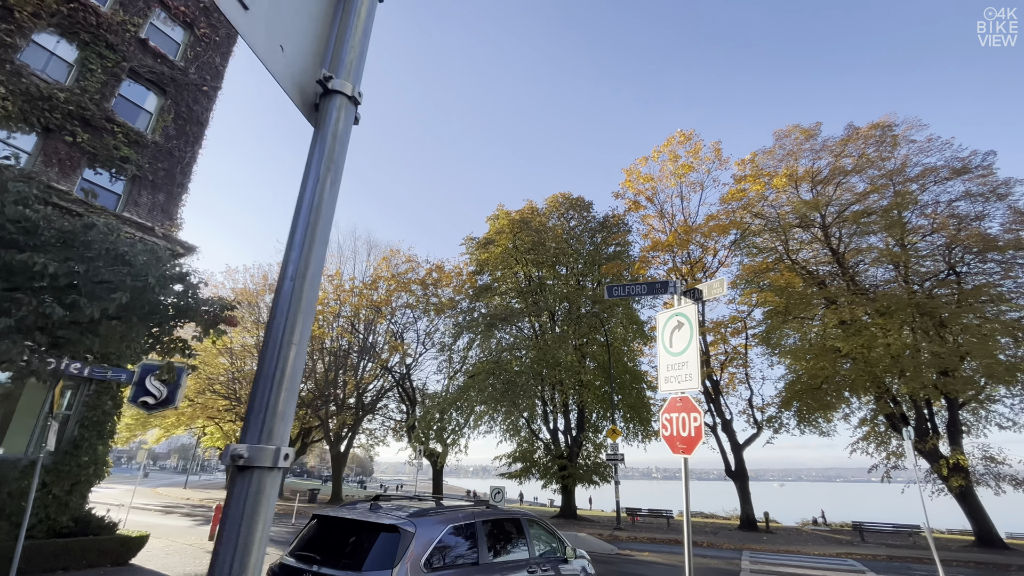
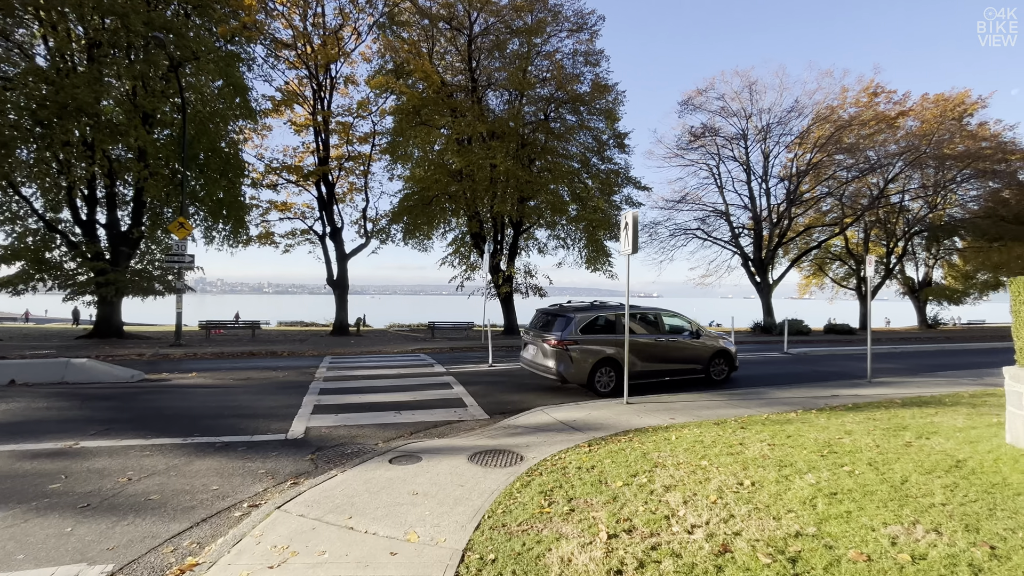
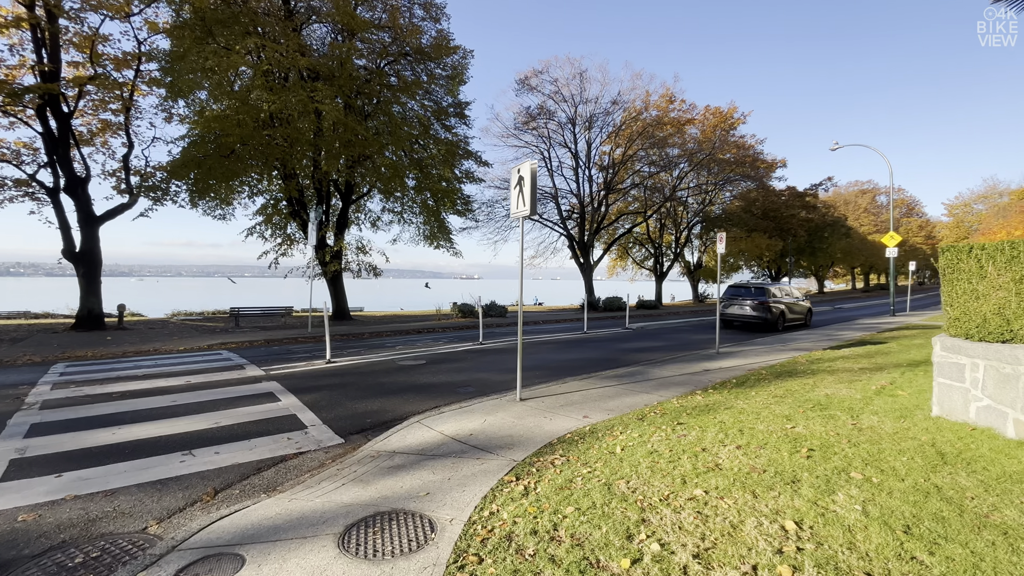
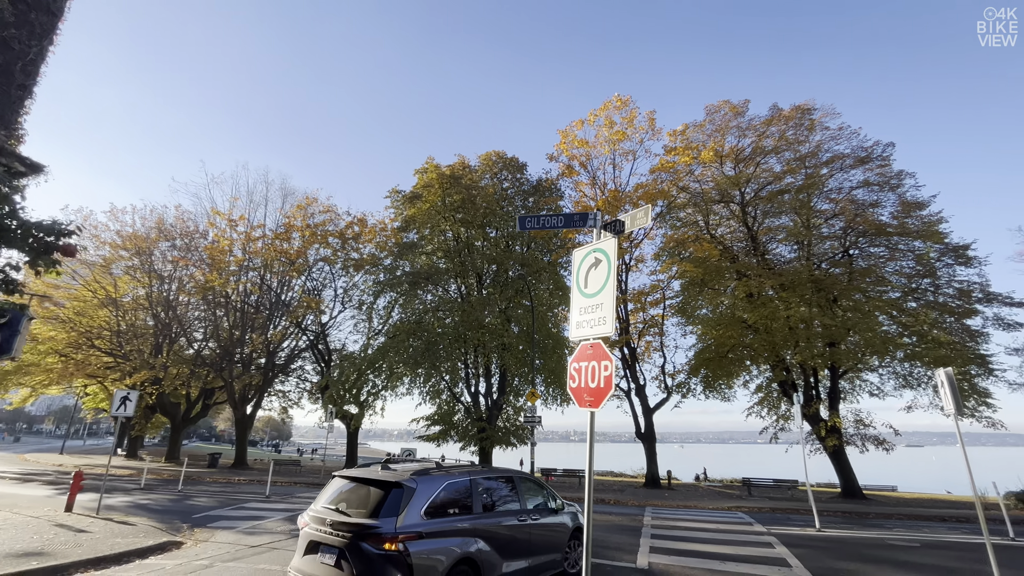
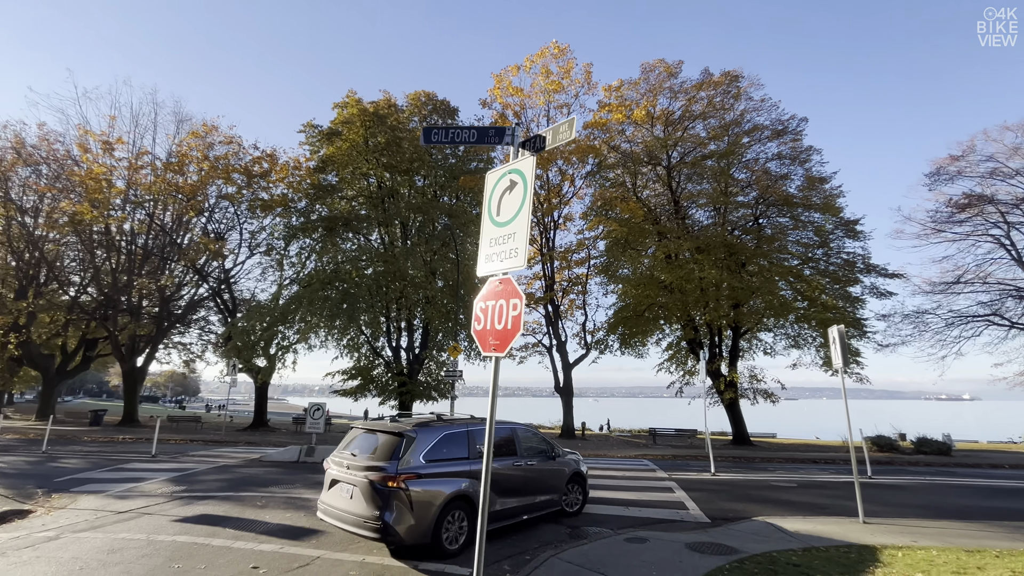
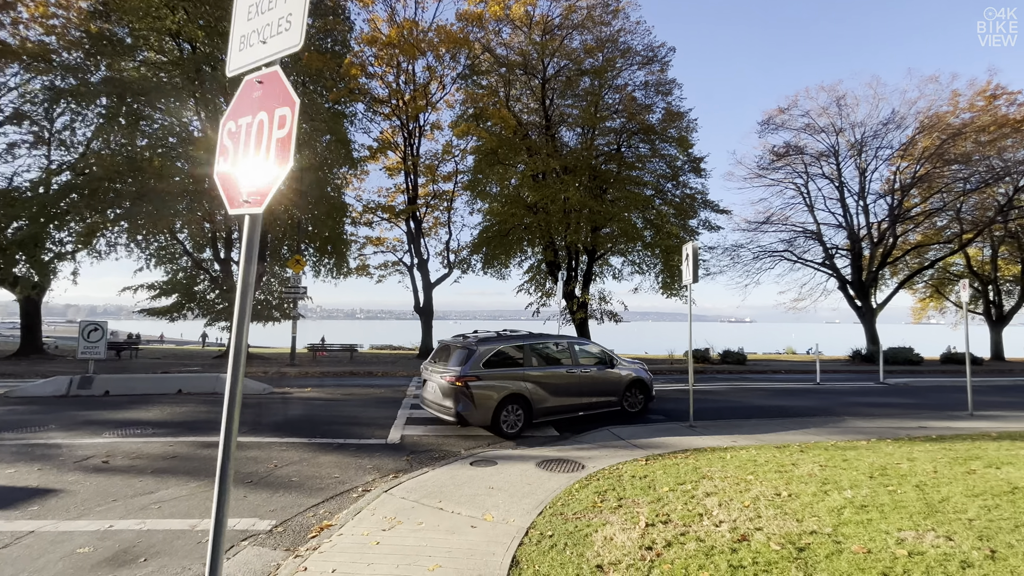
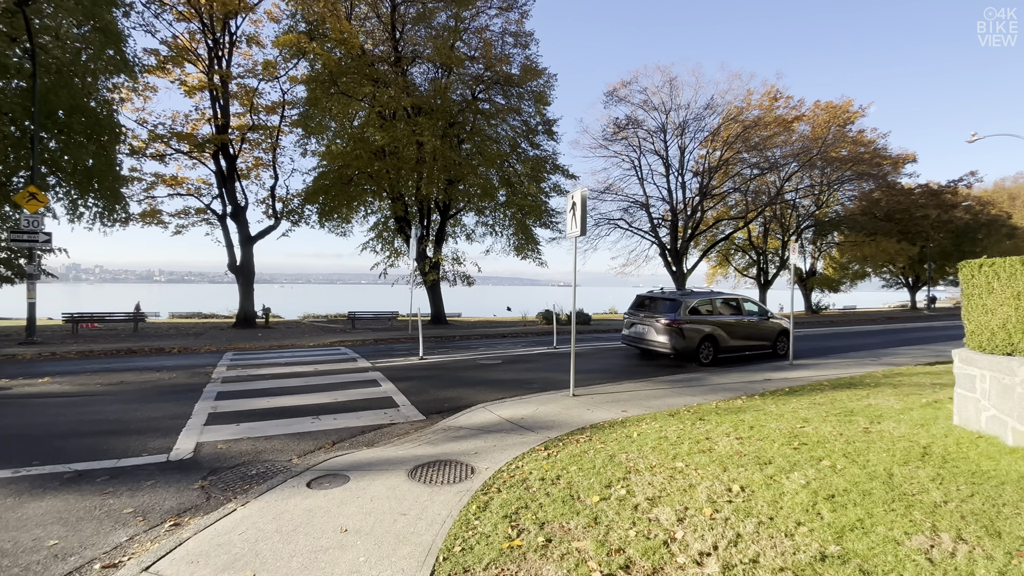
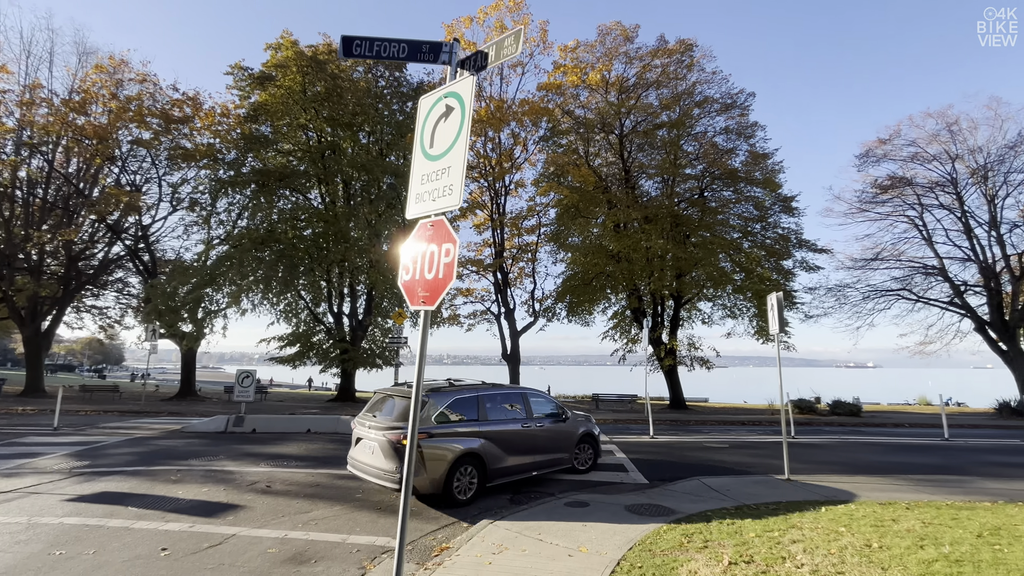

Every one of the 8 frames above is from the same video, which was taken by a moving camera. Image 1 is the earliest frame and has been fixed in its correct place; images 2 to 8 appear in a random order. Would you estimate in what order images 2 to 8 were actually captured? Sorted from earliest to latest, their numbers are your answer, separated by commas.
4, 5, 8, 6, 2, 7, 3
